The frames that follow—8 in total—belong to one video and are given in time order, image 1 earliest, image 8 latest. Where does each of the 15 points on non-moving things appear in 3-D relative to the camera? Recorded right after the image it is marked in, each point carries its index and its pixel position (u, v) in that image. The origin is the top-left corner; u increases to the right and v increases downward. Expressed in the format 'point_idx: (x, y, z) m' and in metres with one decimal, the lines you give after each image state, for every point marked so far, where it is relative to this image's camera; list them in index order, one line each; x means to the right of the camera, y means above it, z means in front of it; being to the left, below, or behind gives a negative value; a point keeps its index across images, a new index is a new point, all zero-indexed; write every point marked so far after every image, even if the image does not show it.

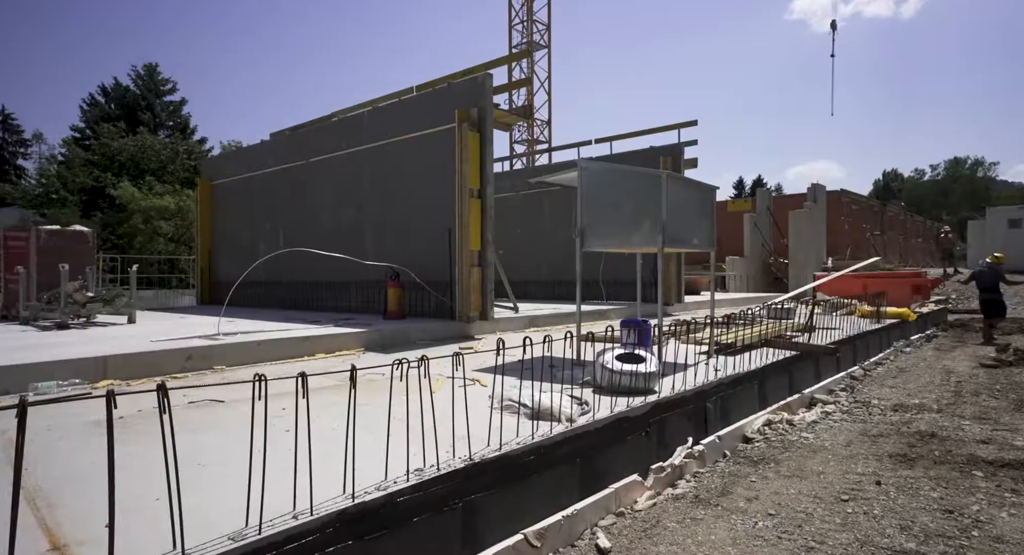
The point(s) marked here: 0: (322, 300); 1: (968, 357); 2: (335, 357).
0: (-3.1, -0.4, +10.0) m
1: (+9.1, -1.6, +12.2) m
2: (-1.8, -0.8, +6.0) m
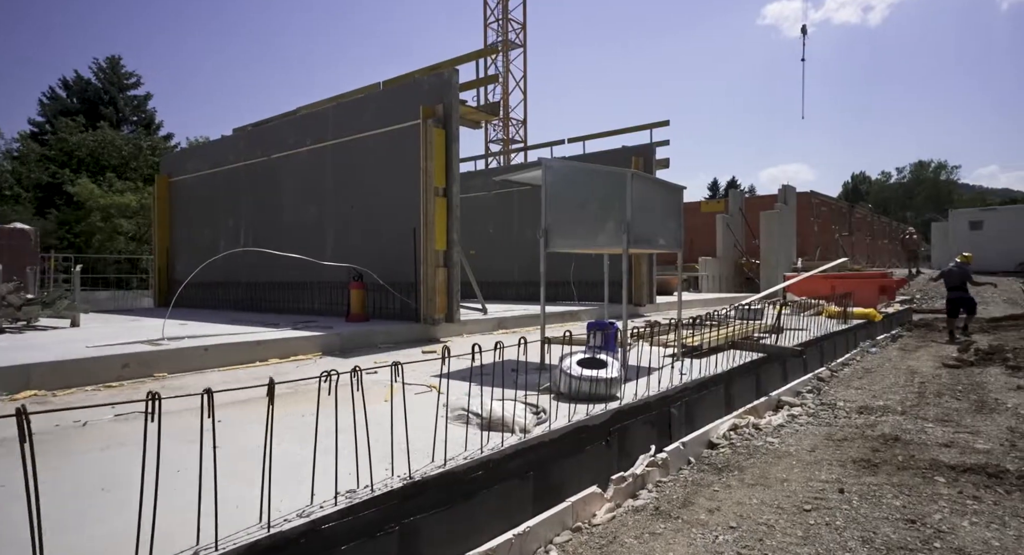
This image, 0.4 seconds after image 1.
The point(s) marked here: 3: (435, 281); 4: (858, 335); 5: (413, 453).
0: (-3.6, -0.4, +9.7) m
1: (+8.5, -1.6, +12.4) m
2: (-2.1, -0.8, +5.8) m
3: (-1.0, 0.0, +8.0) m
4: (+7.3, -1.2, +12.9) m
5: (-0.5, -0.8, +2.9) m
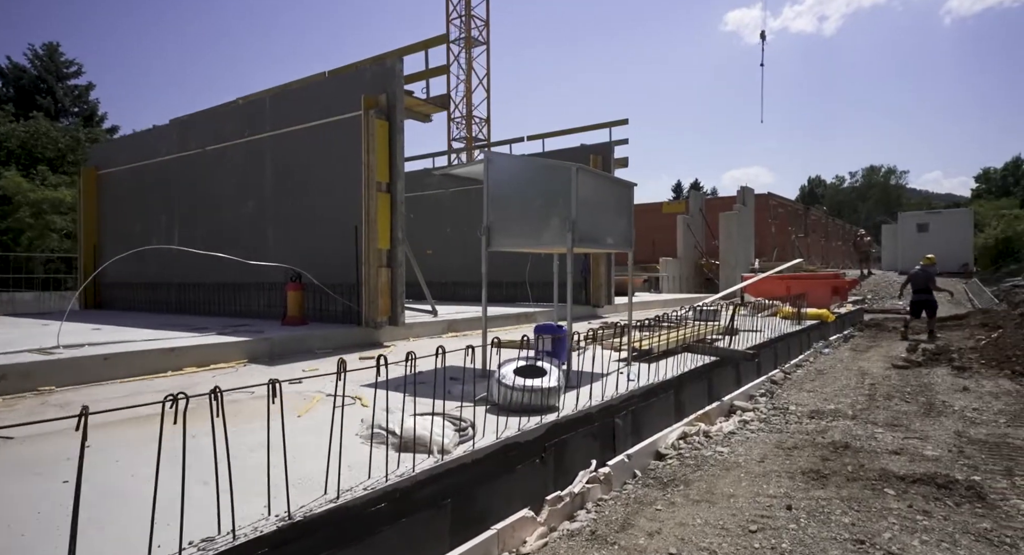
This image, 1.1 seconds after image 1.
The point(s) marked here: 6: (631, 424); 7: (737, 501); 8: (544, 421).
0: (-4.4, -0.4, +9.1) m
1: (+7.6, -1.6, +12.5) m
2: (-2.7, -0.8, +5.3) m
3: (-1.7, 0.0, +7.6) m
4: (+6.3, -1.2, +12.9) m
5: (-0.9, -0.9, +2.5) m
6: (+1.0, -1.2, +5.1) m
7: (+1.5, -1.5, +4.1) m
8: (+0.2, -0.9, +3.9) m
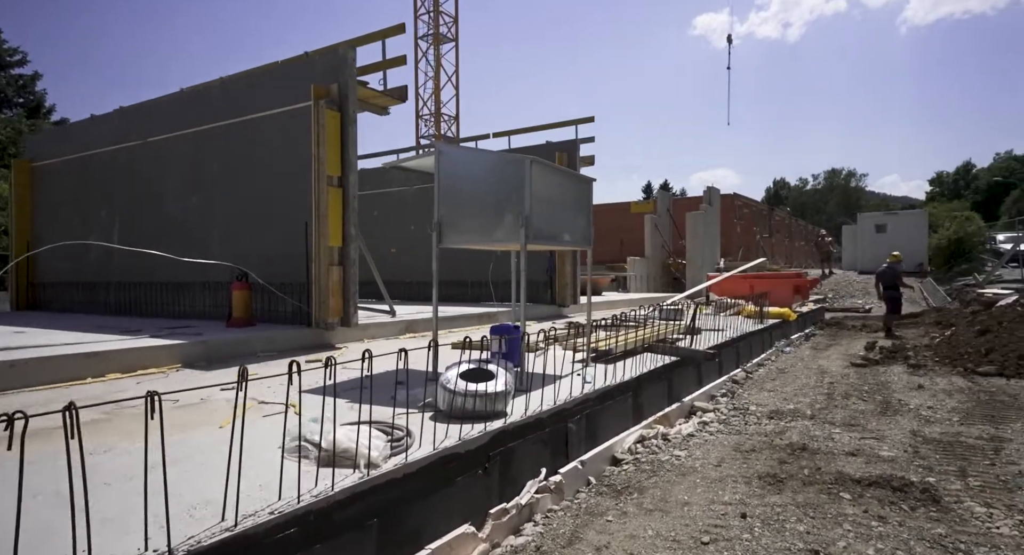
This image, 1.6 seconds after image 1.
0: (-5.0, -0.4, +8.6) m
1: (+6.8, -1.6, +12.6) m
2: (-3.1, -0.8, +4.9) m
3: (-2.2, 0.0, +7.2) m
4: (+5.5, -1.2, +13.0) m
5: (-1.1, -0.9, +2.3) m
6: (+0.6, -1.2, +4.9) m
7: (+1.2, -1.5, +4.0) m
8: (-0.1, -0.9, +3.7) m
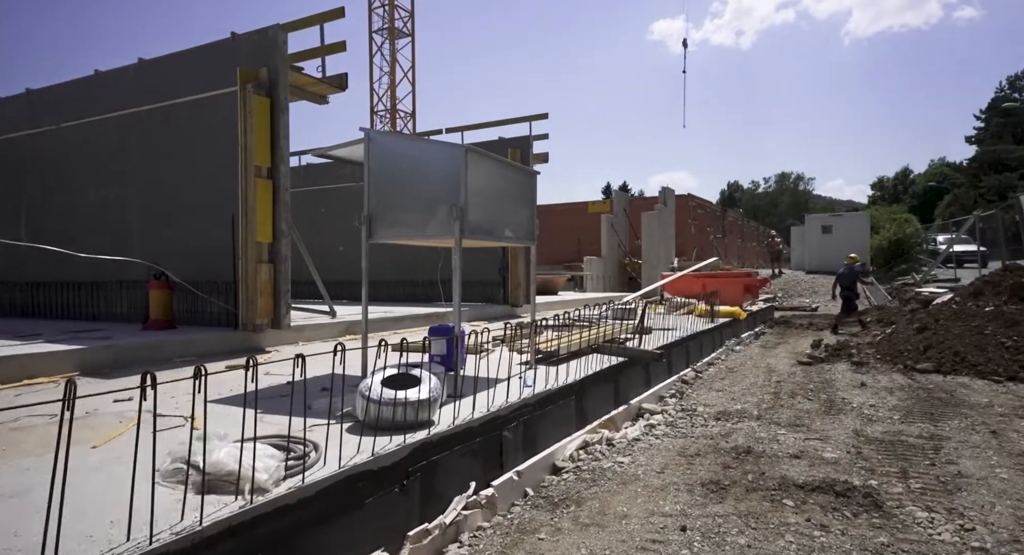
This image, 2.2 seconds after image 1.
0: (-5.7, -0.3, +8.0) m
1: (+5.8, -1.6, +12.8) m
2: (-3.6, -0.8, +4.4) m
3: (-2.8, 0.0, +6.8) m
4: (+4.5, -1.2, +13.0) m
5: (-1.5, -0.8, +1.9) m
6: (+0.1, -1.2, +4.6) m
7: (+0.7, -1.5, +3.7) m
8: (-0.6, -0.9, +3.4) m
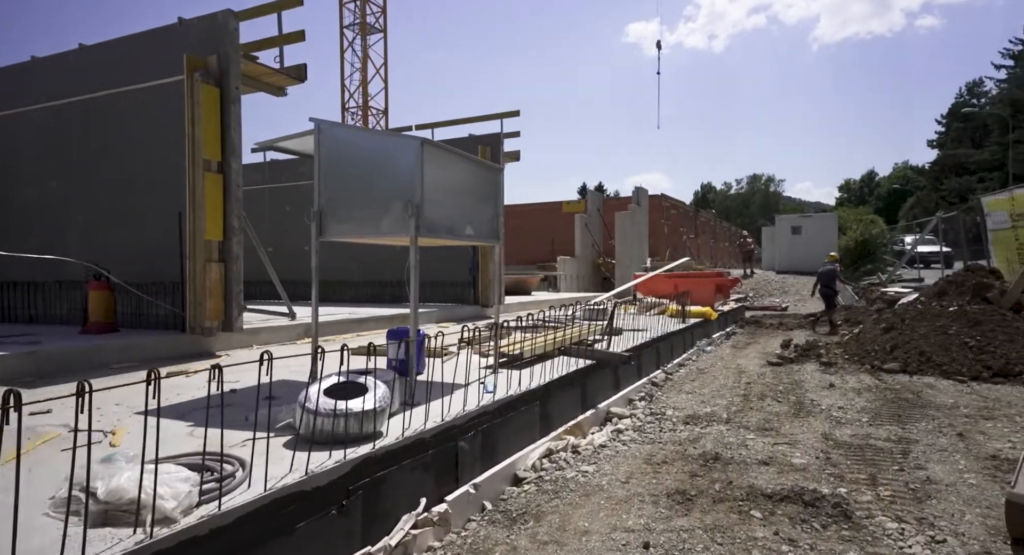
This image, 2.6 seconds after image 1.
0: (-6.1, -0.3, +7.5) m
1: (+5.1, -1.6, +12.7) m
2: (-3.9, -0.8, +4.0) m
3: (-3.2, 0.0, +6.4) m
4: (+3.8, -1.2, +12.9) m
5: (-1.6, -0.9, +1.6) m
6: (-0.2, -1.2, +4.4) m
7: (+0.4, -1.5, +3.5) m
8: (-0.8, -0.9, +3.1) m
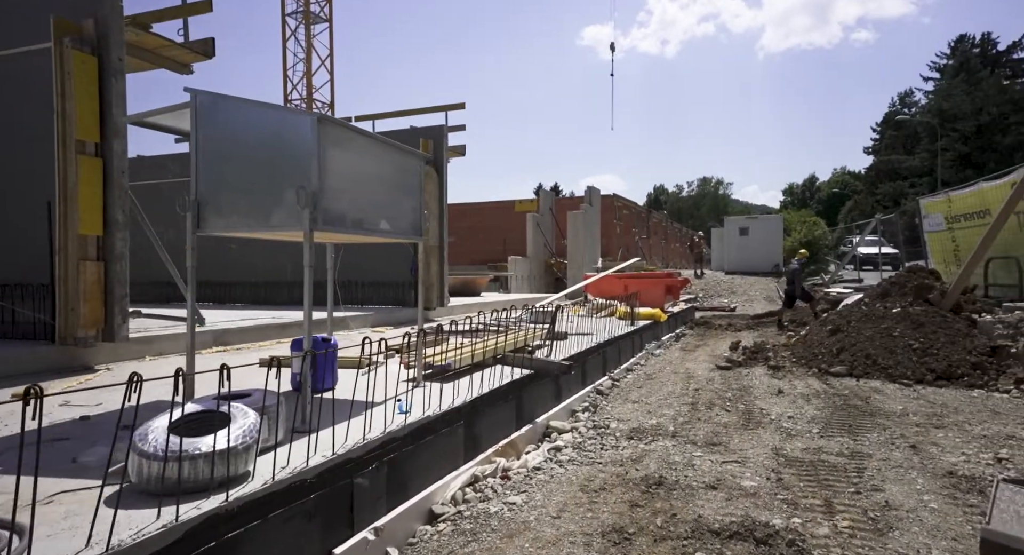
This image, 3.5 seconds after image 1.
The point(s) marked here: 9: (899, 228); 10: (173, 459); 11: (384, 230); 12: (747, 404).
0: (-6.9, -0.3, +6.4) m
1: (+3.9, -1.6, +12.4) m
2: (-4.4, -0.8, +3.1) m
3: (-3.9, 0.0, +5.5) m
4: (+2.7, -1.2, +12.5) m
5: (-2.0, -0.9, +0.8) m
6: (-0.8, -1.2, +3.7) m
7: (0.0, -1.5, +2.9) m
8: (-1.3, -0.9, +2.4) m
9: (+11.9, +1.5, +18.5) m
10: (-1.4, -0.8, +2.7) m
11: (-1.0, +0.3, +4.9) m
12: (+3.2, -1.7, +8.2) m
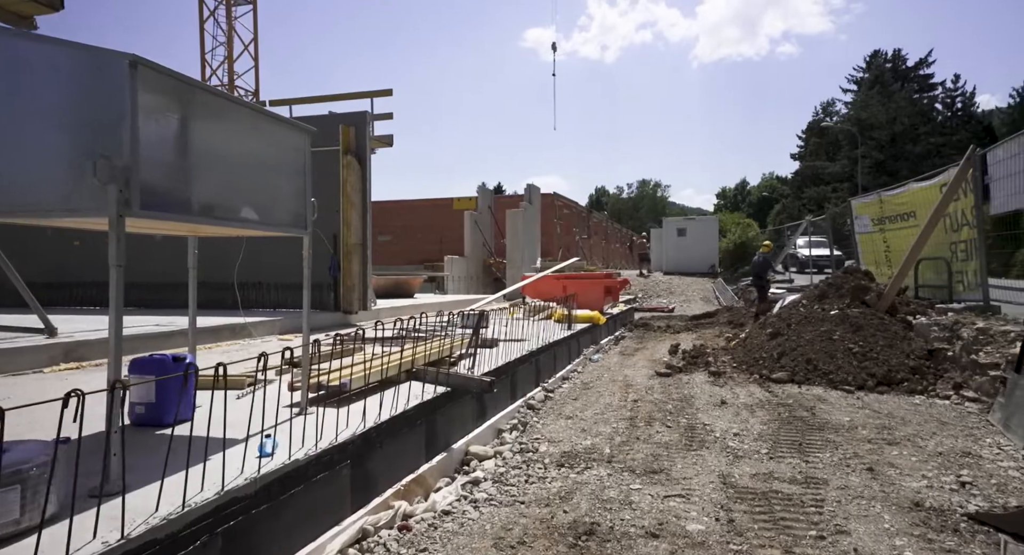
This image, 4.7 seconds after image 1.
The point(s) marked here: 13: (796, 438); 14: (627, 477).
0: (-7.7, -0.3, +4.8) m
1: (+2.6, -1.7, +11.8) m
2: (-4.8, -0.8, +1.7) m
3: (-4.6, 0.0, +4.2) m
4: (+1.3, -1.3, +11.8) m
5: (-2.2, -0.9, -0.3) m
6: (-1.3, -1.3, +2.7) m
7: (-0.5, -1.6, +1.9) m
8: (-1.7, -1.0, +1.3) m
9: (+9.9, +1.4, +18.6) m
10: (-1.8, -0.8, +1.6) m
11: (-1.7, +0.3, +3.9) m
12: (+2.2, -1.7, +7.5) m
13: (+3.0, -1.7, +6.5) m
14: (+1.0, -1.7, +5.2) m
